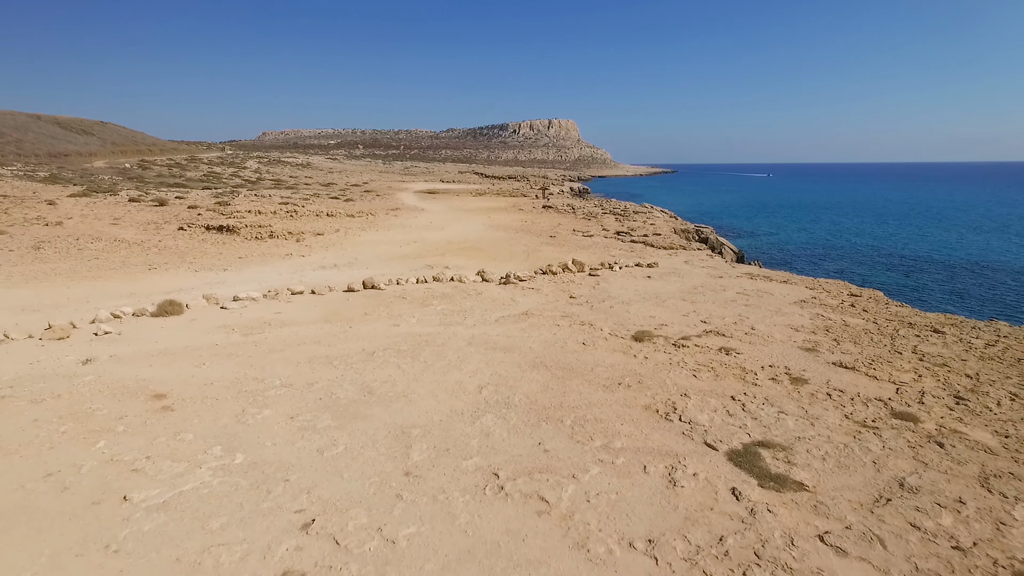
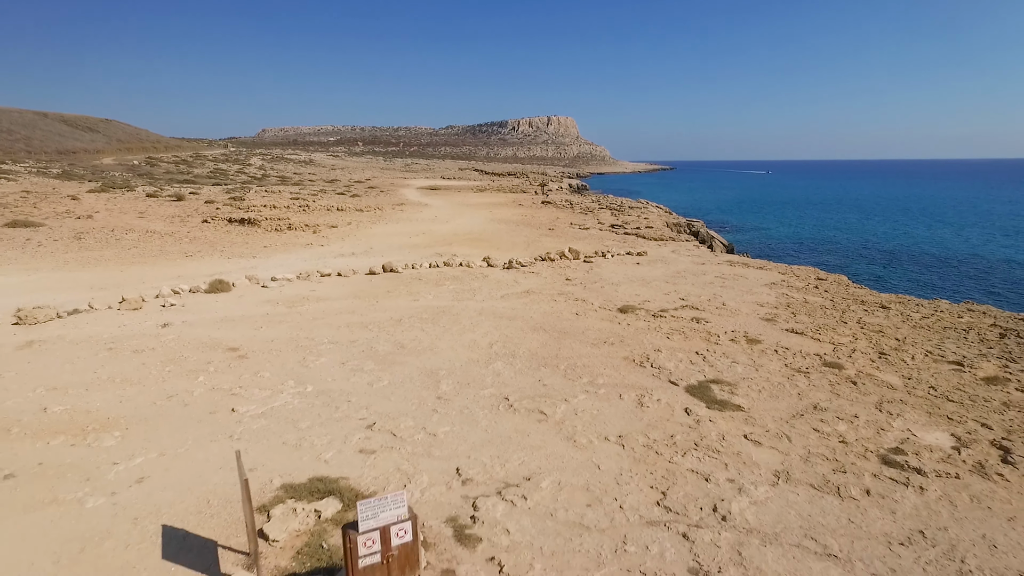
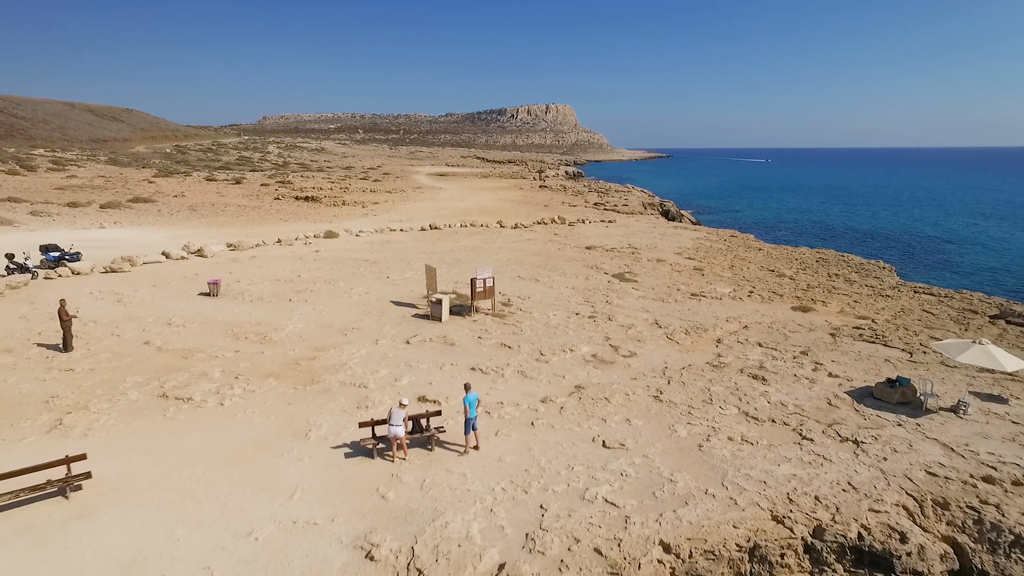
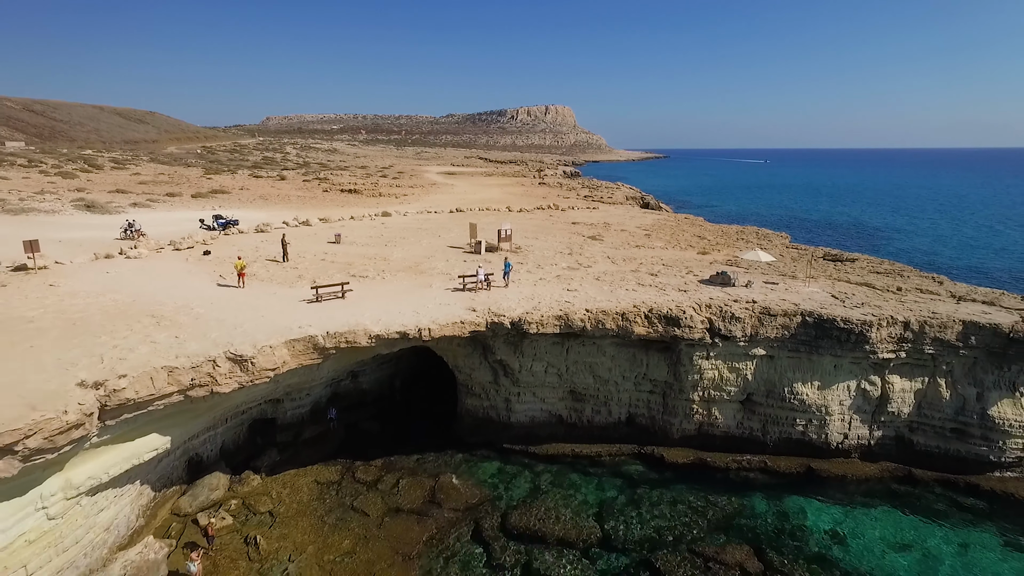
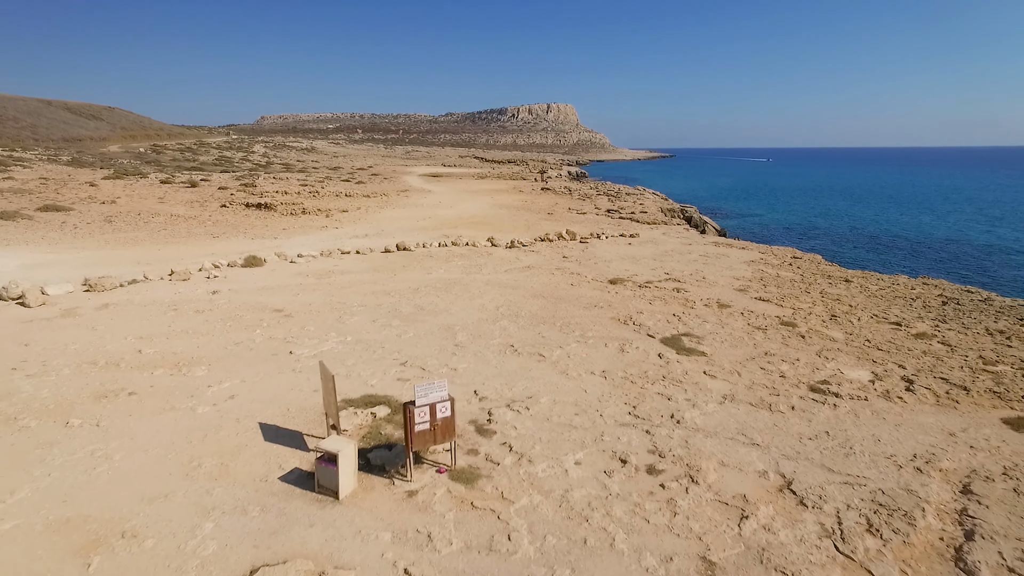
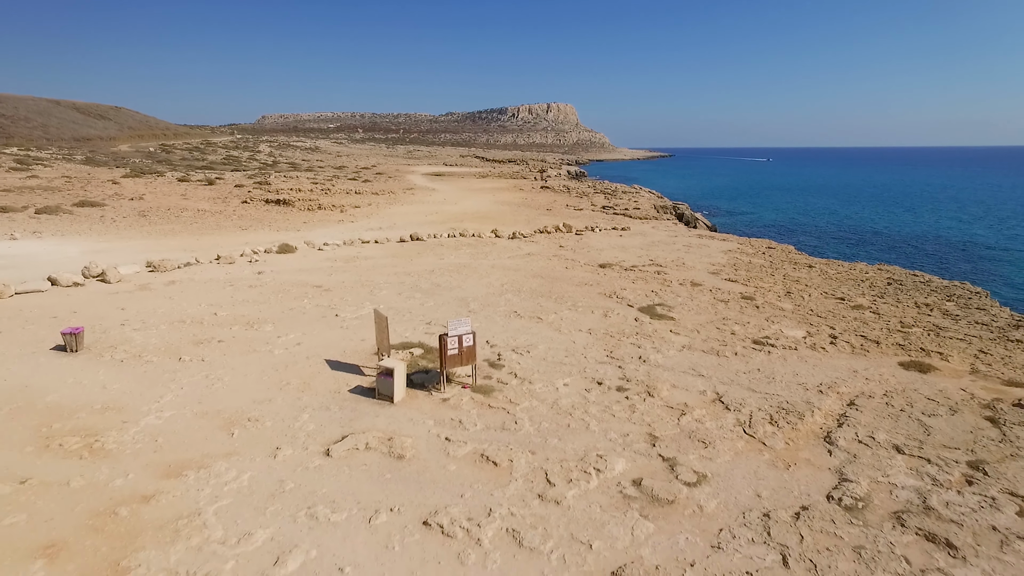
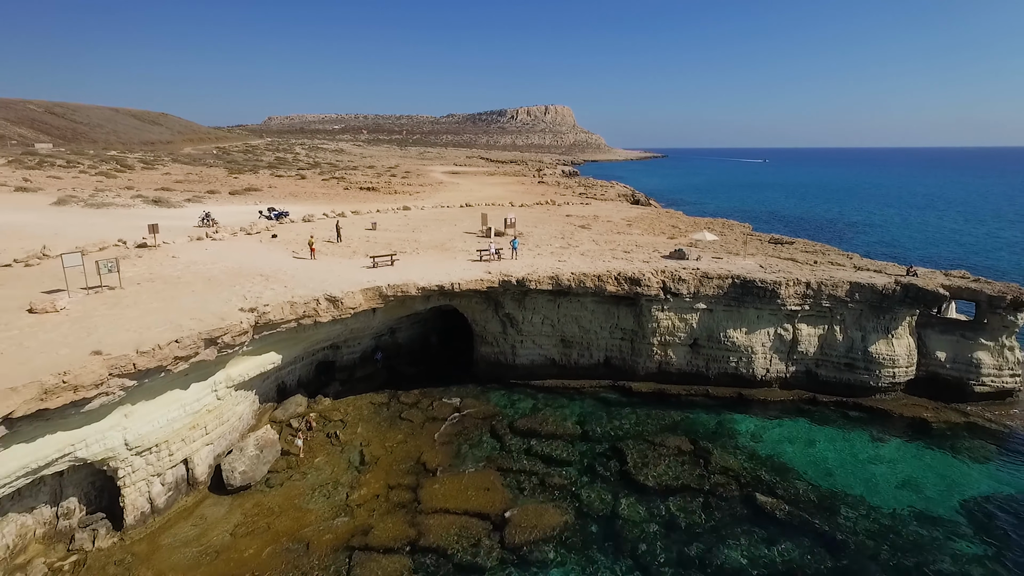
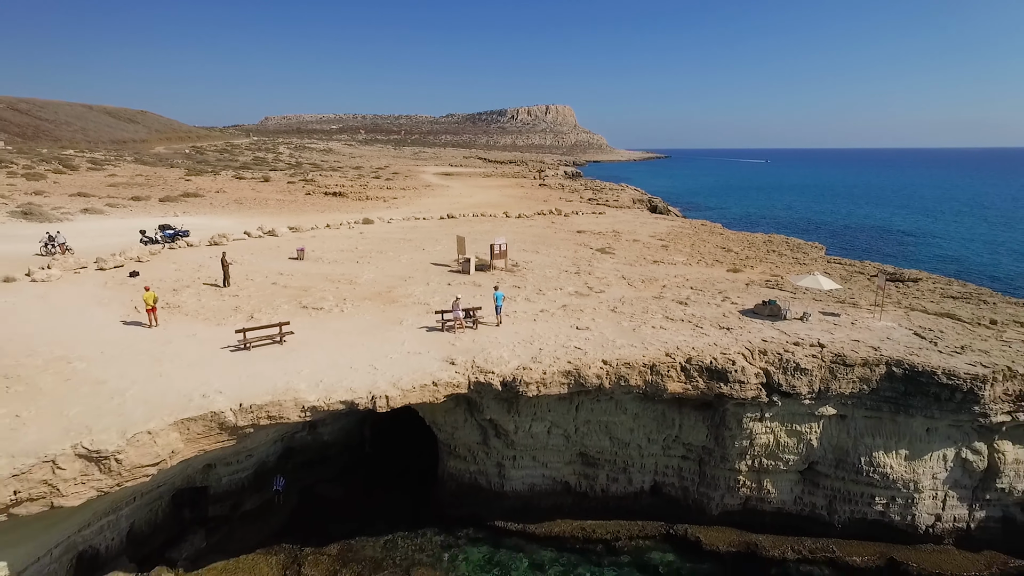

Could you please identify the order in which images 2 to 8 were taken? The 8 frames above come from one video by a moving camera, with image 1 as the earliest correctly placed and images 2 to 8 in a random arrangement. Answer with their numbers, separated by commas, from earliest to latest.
2, 5, 6, 3, 8, 4, 7
